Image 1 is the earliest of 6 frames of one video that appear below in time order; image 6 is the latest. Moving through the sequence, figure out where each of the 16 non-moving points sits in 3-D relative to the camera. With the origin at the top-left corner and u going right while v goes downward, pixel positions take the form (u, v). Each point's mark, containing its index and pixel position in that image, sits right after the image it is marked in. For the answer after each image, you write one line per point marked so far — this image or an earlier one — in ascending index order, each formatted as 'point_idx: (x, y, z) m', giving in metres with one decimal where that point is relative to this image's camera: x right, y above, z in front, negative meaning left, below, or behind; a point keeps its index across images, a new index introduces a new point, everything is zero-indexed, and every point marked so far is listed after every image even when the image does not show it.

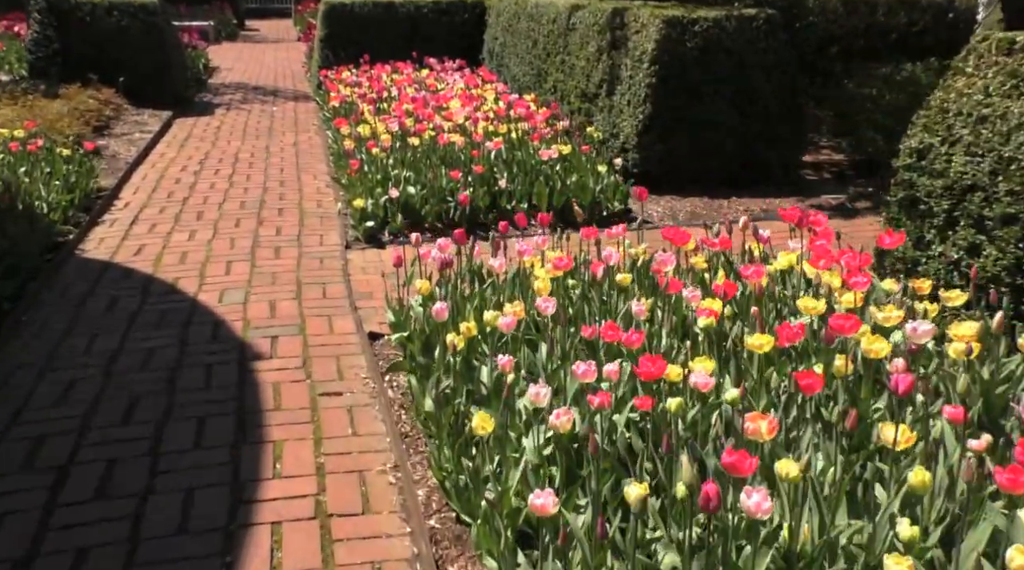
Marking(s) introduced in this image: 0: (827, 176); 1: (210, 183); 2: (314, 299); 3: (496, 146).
0: (+2.5, +0.8, +7.8) m
1: (-2.3, +0.8, +7.7) m
2: (-1.0, -0.1, +4.9) m
3: (-0.1, +0.9, +6.5) m
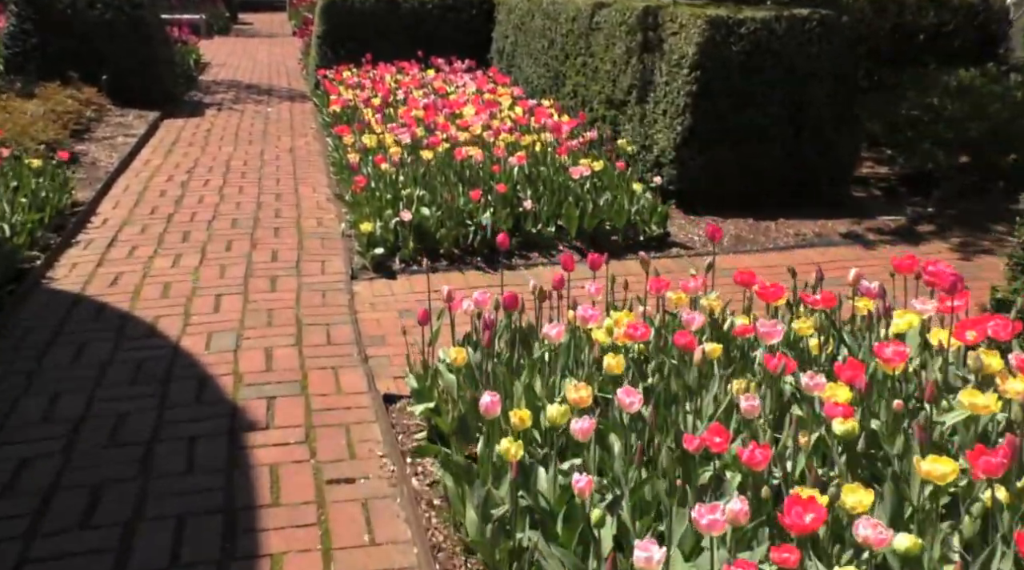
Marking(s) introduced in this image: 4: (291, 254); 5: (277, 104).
0: (+2.6, +0.7, +7.1) m
1: (-2.2, +0.6, +7.0) m
2: (-0.8, -0.3, +4.2) m
3: (0.0, +0.7, +5.8) m
4: (-1.2, +0.2, +5.6) m
5: (-2.8, +2.1, +11.8) m
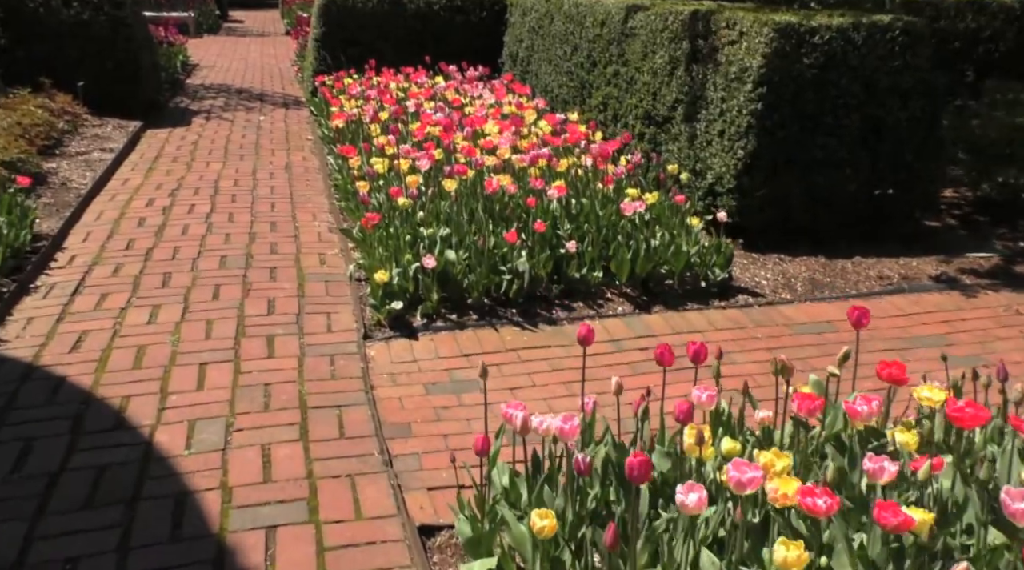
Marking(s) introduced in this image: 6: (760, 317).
0: (+2.8, +0.4, +6.3) m
1: (-2.0, +0.4, +6.1) m
2: (-0.6, -0.5, +3.4) m
3: (+0.2, +0.4, +4.9) m
4: (-1.0, -0.1, +4.7) m
5: (-2.6, +1.9, +10.9) m
6: (+1.2, -0.1, +4.6) m
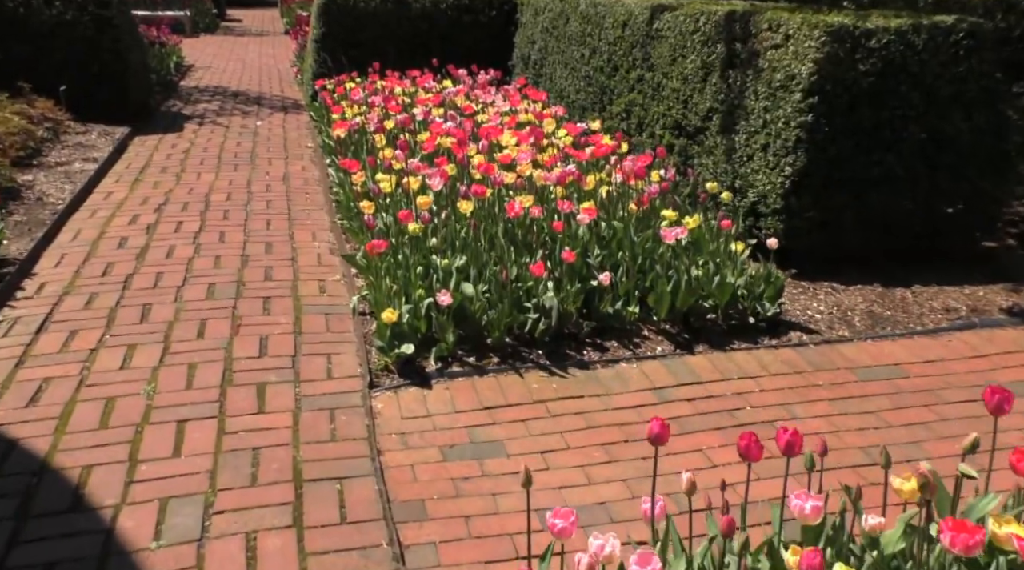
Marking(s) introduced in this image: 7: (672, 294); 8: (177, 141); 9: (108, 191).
0: (+2.9, +0.2, +5.7) m
1: (-1.9, +0.2, +5.6) m
2: (-0.5, -0.7, +2.8) m
3: (+0.3, +0.3, +4.3) m
4: (-0.9, -0.2, +4.2) m
5: (-2.5, +1.7, +10.3) m
6: (+1.3, -0.3, +4.1) m
7: (+0.7, 0.0, +4.2) m
8: (-2.9, +1.3, +8.7) m
9: (-2.8, +0.7, +6.9) m
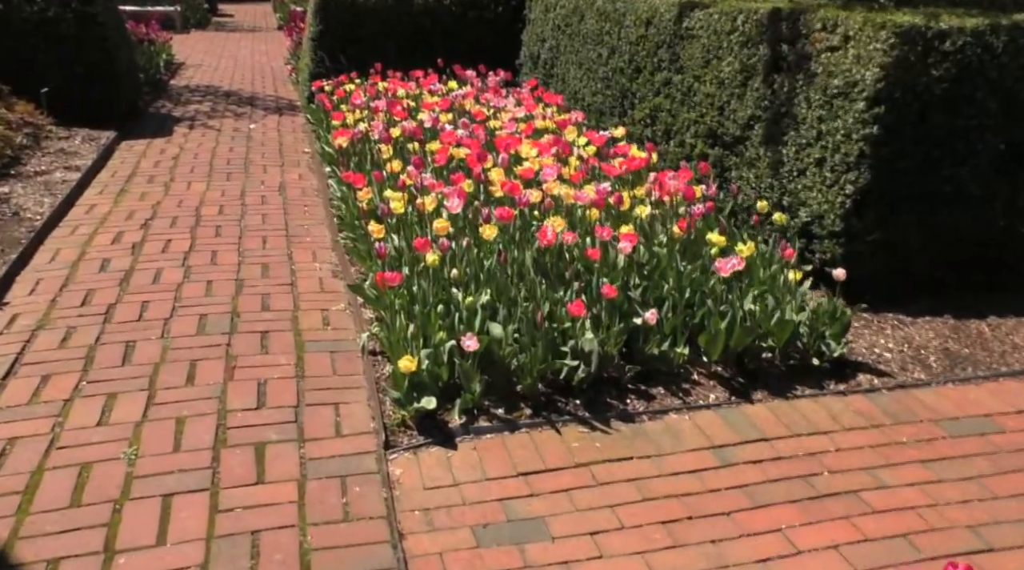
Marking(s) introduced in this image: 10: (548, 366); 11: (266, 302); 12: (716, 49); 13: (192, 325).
0: (+3.0, +0.1, +5.2) m
1: (-1.8, +0.1, +5.0) m
2: (-0.4, -0.8, +2.3) m
3: (+0.5, +0.1, +3.8) m
4: (-0.8, -0.4, +3.7) m
5: (-2.5, +1.6, +9.8) m
6: (+1.4, -0.4, +3.6) m
7: (+0.8, -0.2, +3.7) m
8: (-2.8, +1.1, +8.2) m
9: (-2.7, +0.5, +6.4) m
10: (+0.1, -0.3, +3.5) m
11: (-1.2, -0.1, +4.7) m
12: (+1.1, +1.3, +5.5) m
13: (-1.4, -0.2, +4.3) m
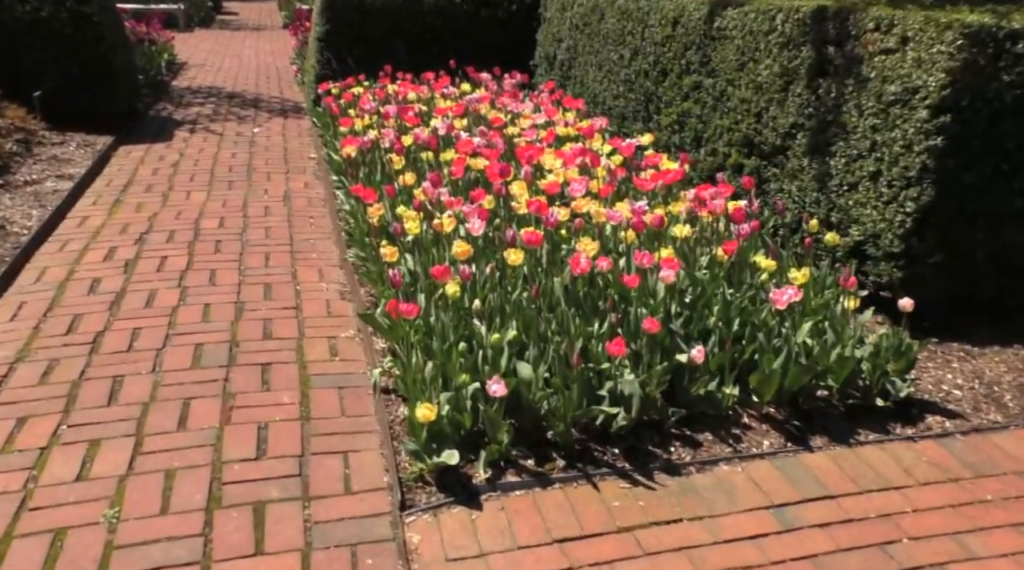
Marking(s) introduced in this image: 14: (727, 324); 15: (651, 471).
0: (+3.1, 0.0, +4.8) m
1: (-1.7, 0.0, +4.7) m
2: (-0.3, -0.9, +1.9) m
3: (+0.5, 0.0, +3.4) m
4: (-0.7, -0.5, +3.3) m
5: (-2.3, +1.5, +9.4) m
6: (+1.5, -0.5, +3.2) m
7: (+0.9, -0.3, +3.3) m
8: (-2.7, +1.0, +7.8) m
9: (-2.6, +0.4, +6.0) m
10: (+0.2, -0.4, +3.1) m
11: (-1.0, -0.2, +4.3) m
12: (+1.2, +1.2, +5.1) m
13: (-1.3, -0.3, +3.9) m
14: (+0.7, -0.1, +3.4) m
15: (+0.4, -0.6, +3.1) m
